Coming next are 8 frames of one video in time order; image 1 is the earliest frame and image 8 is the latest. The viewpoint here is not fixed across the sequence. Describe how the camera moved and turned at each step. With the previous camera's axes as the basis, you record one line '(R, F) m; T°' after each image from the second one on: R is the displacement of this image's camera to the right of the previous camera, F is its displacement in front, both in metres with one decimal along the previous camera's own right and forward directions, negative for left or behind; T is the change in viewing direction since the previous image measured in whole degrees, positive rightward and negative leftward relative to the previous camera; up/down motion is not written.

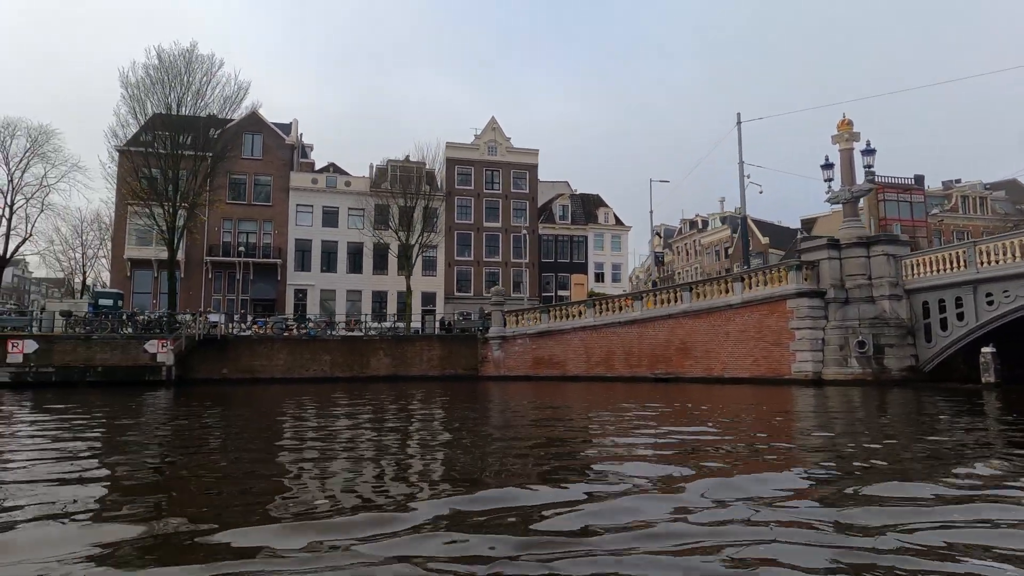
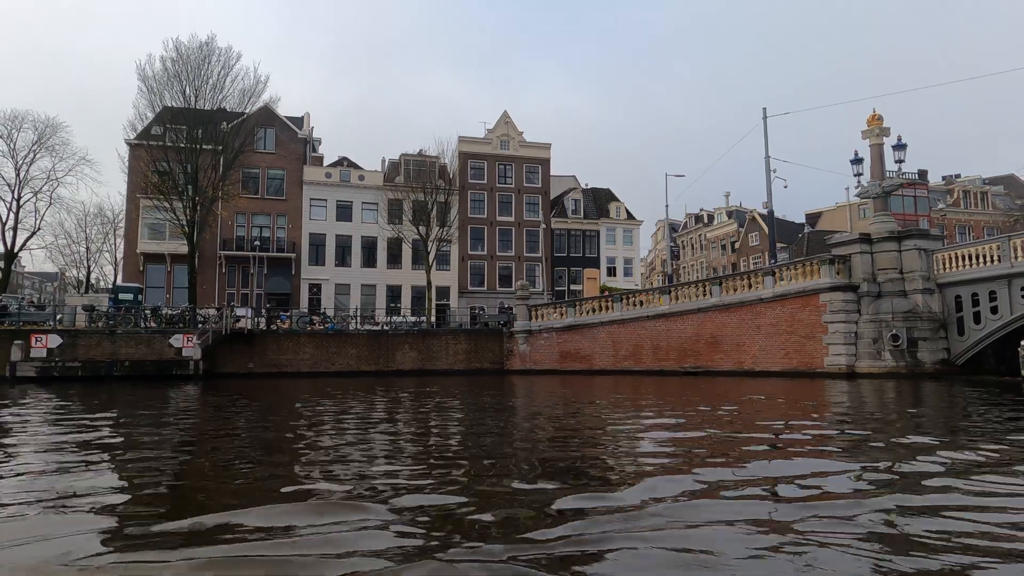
(-1.1, 0.0) m; +1°
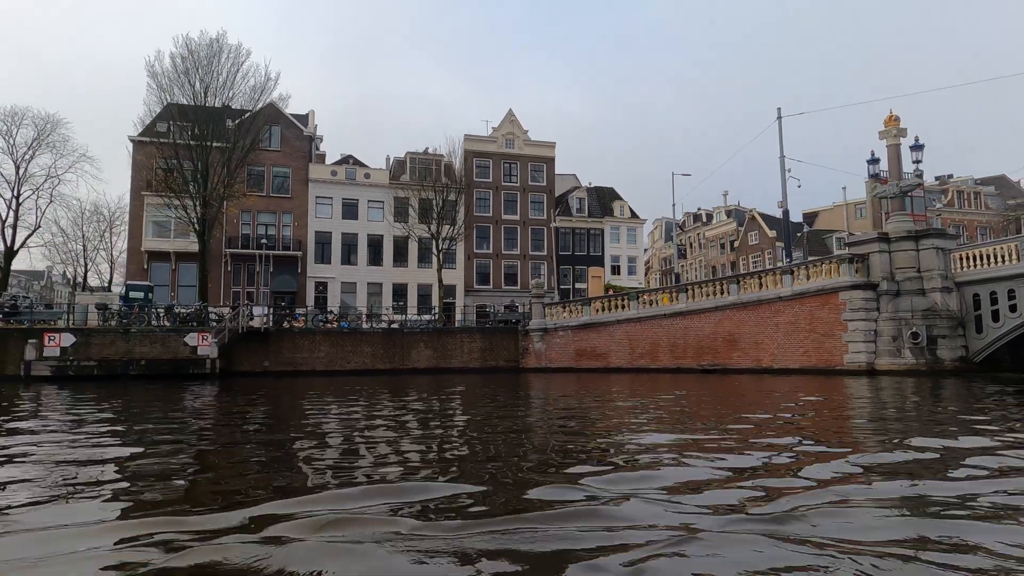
(-0.9, 0.0) m; +1°
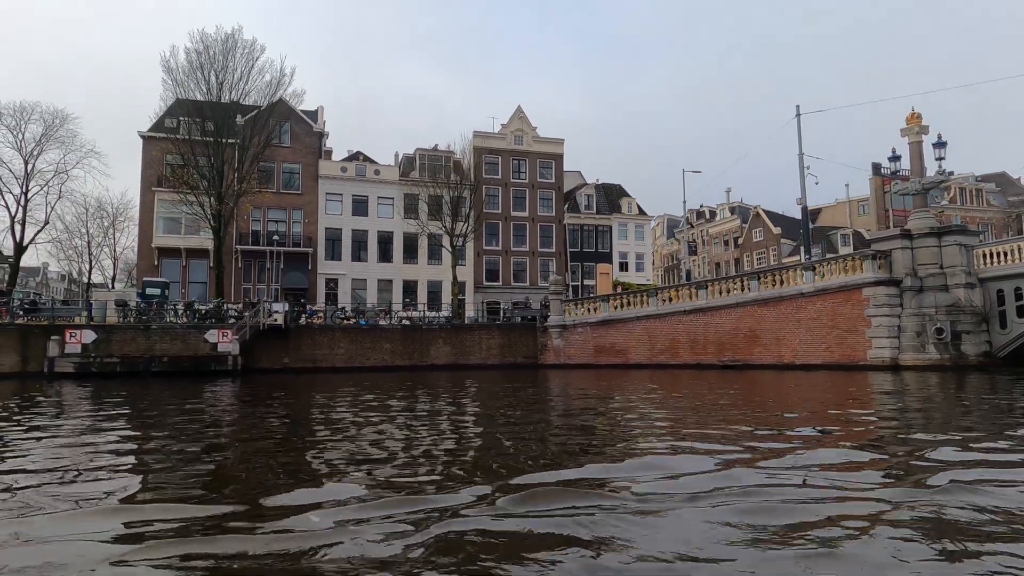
(-0.8, 0.0) m; +1°
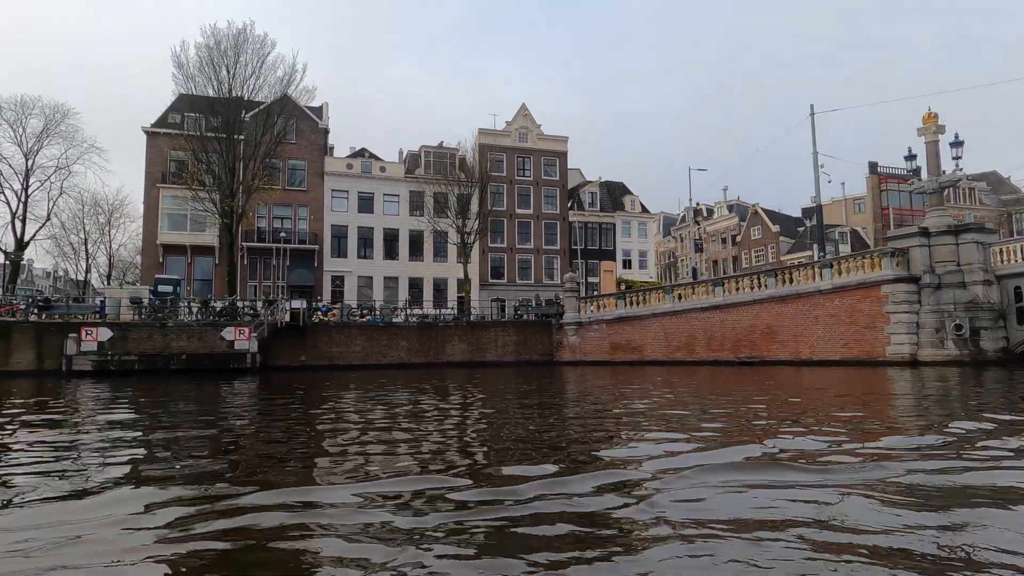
(-1.0, 0.0) m; +1°
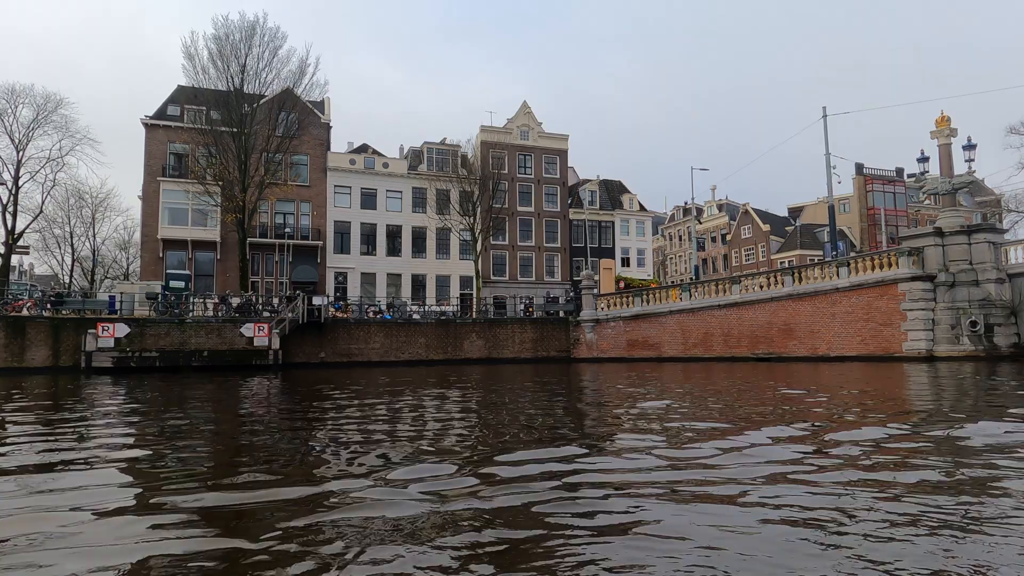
(-1.5, -0.1) m; +2°
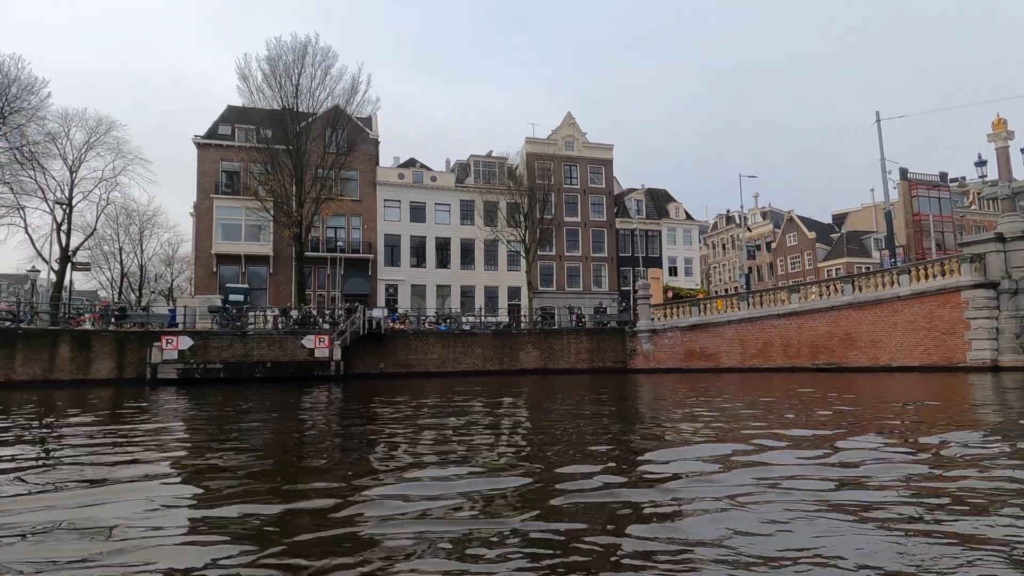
(-0.8, -0.2) m; -3°
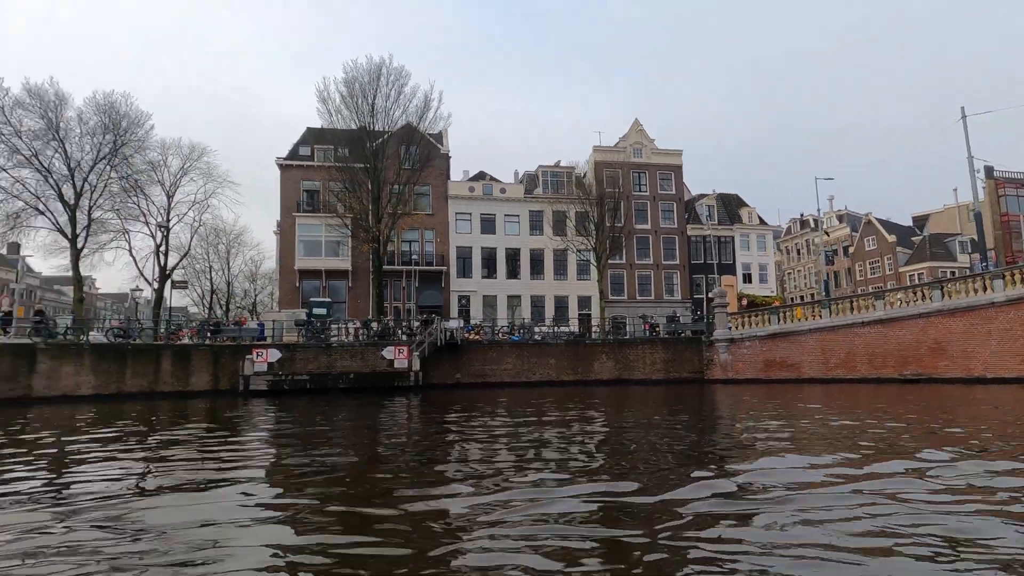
(-0.2, -0.2) m; -6°
